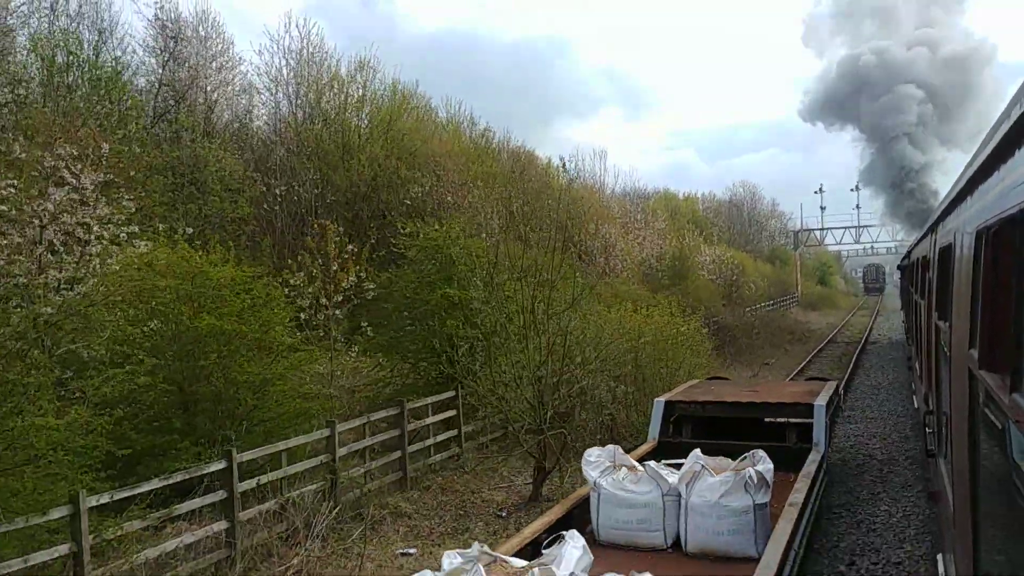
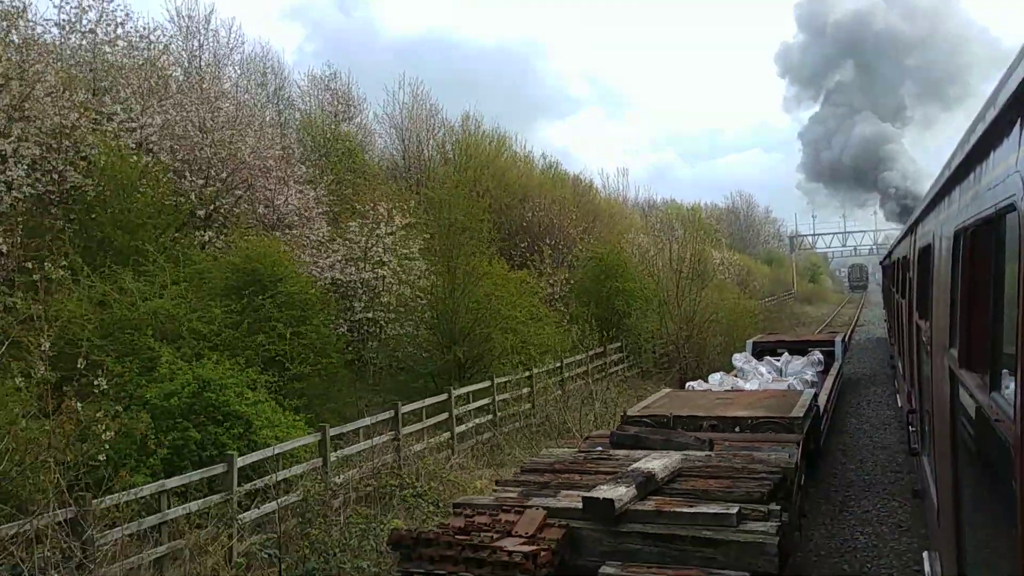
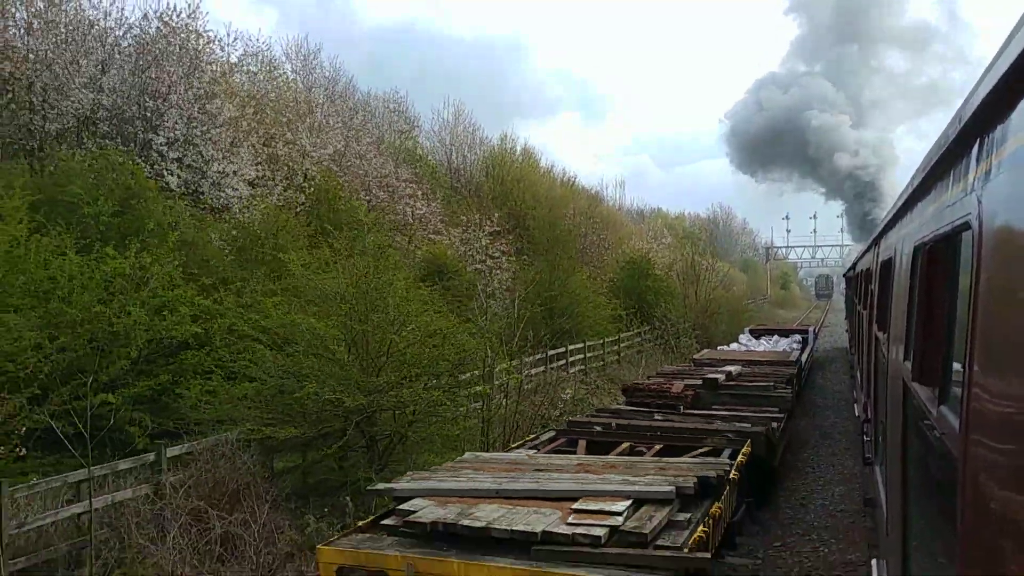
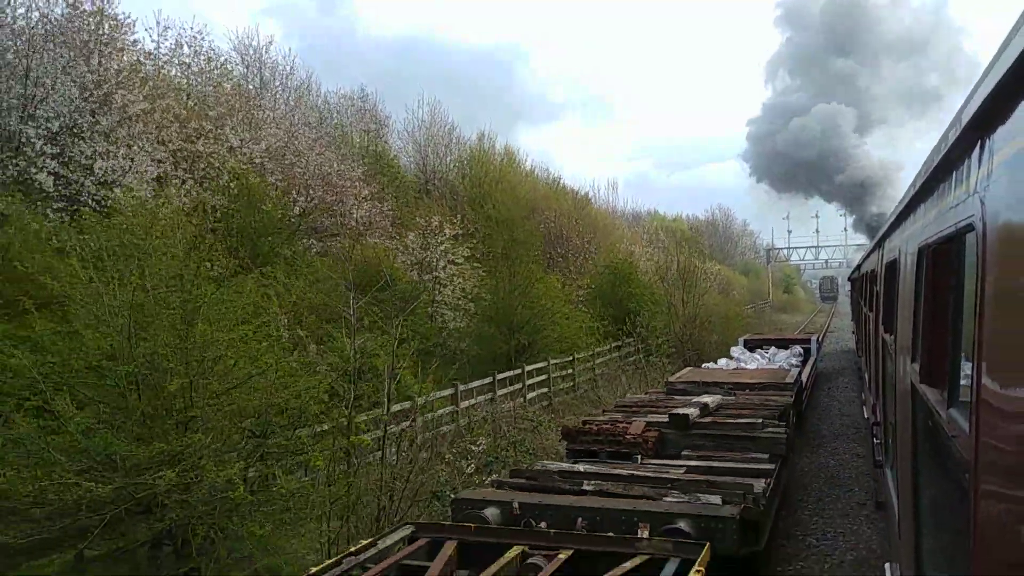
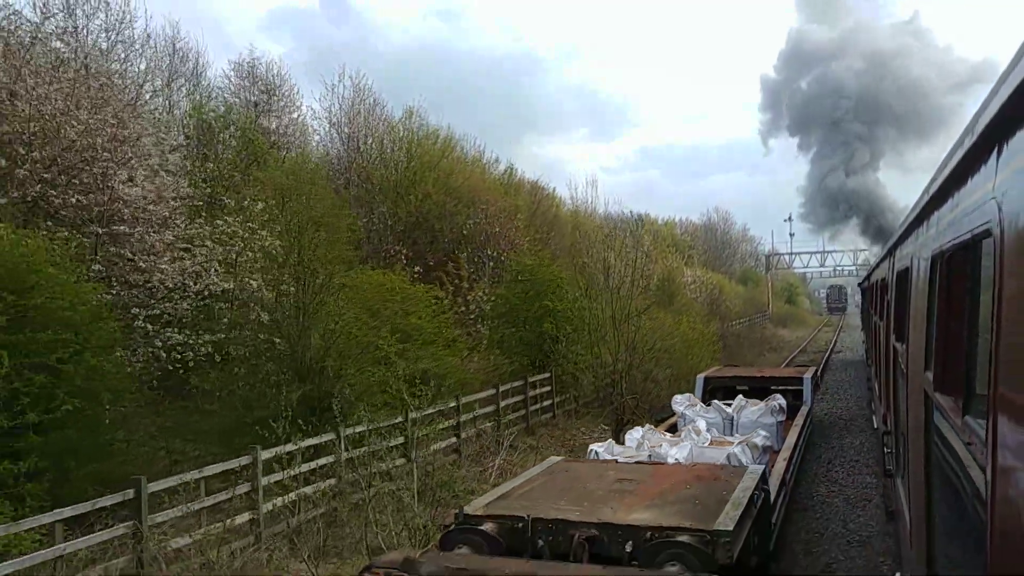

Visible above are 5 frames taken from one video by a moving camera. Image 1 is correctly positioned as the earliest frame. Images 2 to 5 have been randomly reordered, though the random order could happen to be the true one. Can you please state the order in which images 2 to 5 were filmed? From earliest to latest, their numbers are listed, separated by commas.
5, 2, 4, 3
